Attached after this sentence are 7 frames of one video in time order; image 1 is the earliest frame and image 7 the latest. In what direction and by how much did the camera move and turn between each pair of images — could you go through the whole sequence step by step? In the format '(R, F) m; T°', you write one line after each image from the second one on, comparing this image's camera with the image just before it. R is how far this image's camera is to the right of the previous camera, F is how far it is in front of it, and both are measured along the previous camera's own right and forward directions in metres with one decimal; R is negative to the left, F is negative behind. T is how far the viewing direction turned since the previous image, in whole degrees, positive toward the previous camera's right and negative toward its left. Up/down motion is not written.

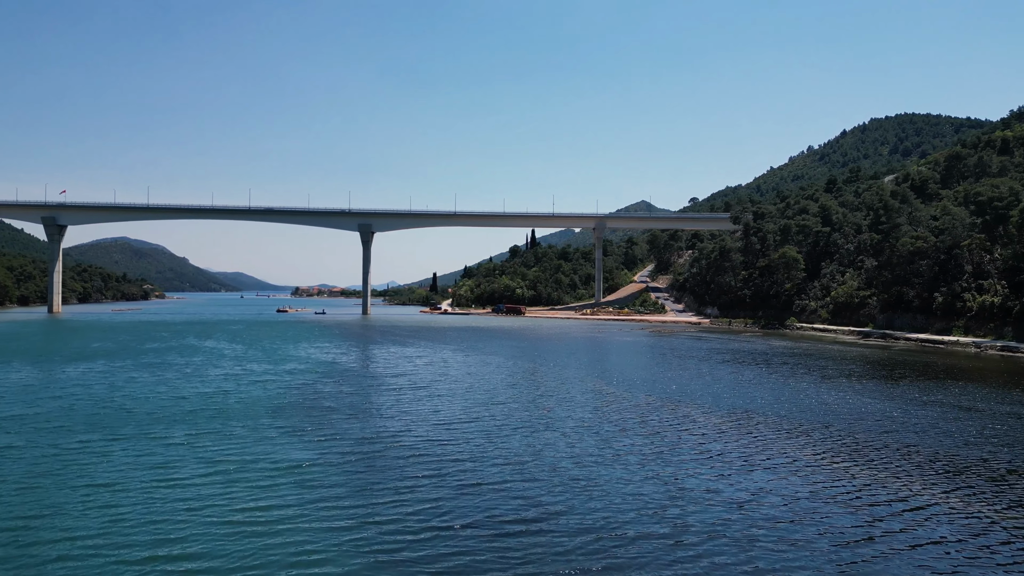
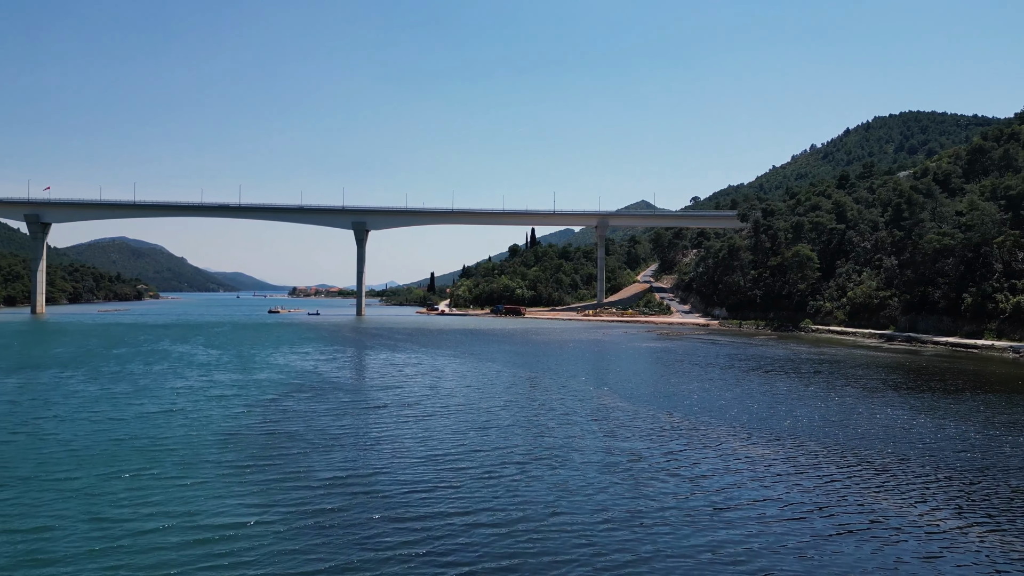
(-0.1, +4.0) m; 0°
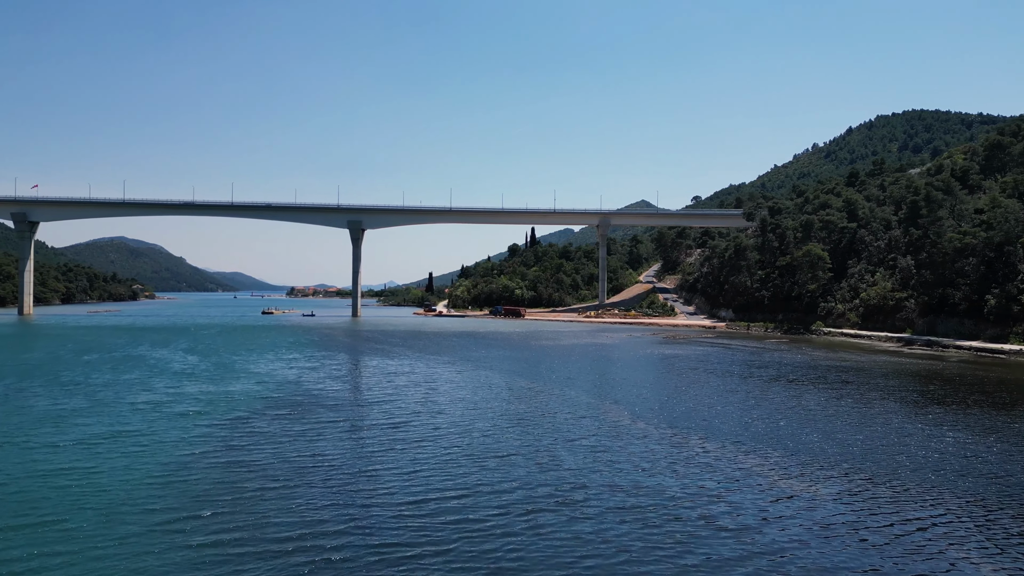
(-0.1, +2.9) m; 0°
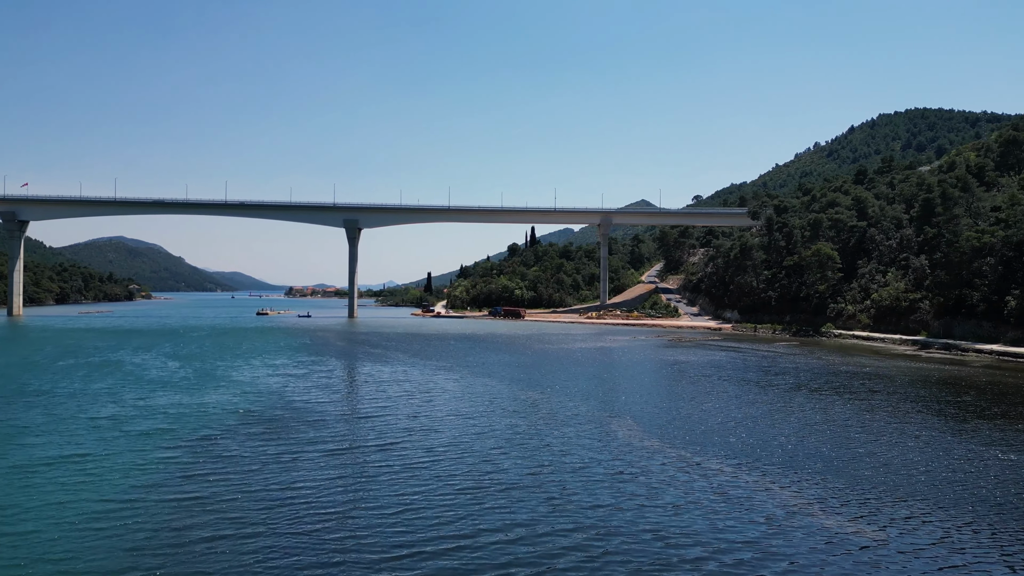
(-0.1, +2.3) m; 0°
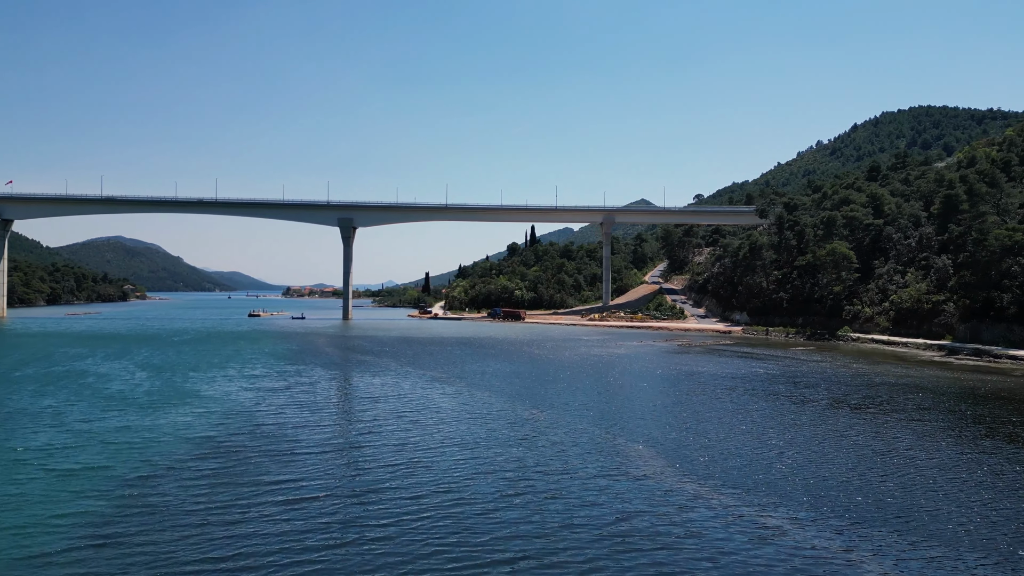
(-0.1, +3.4) m; 0°
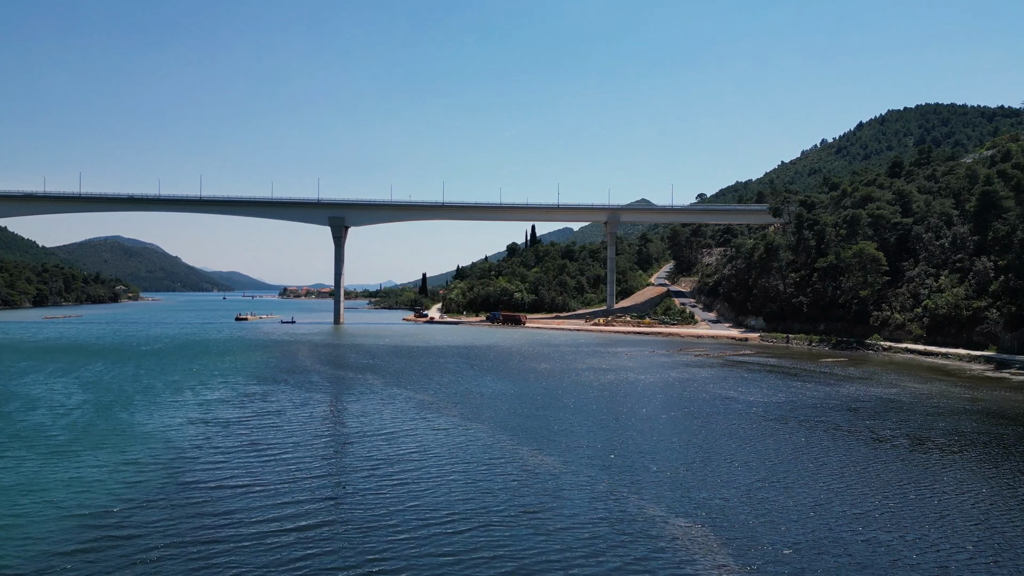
(-0.2, +5.2) m; 0°
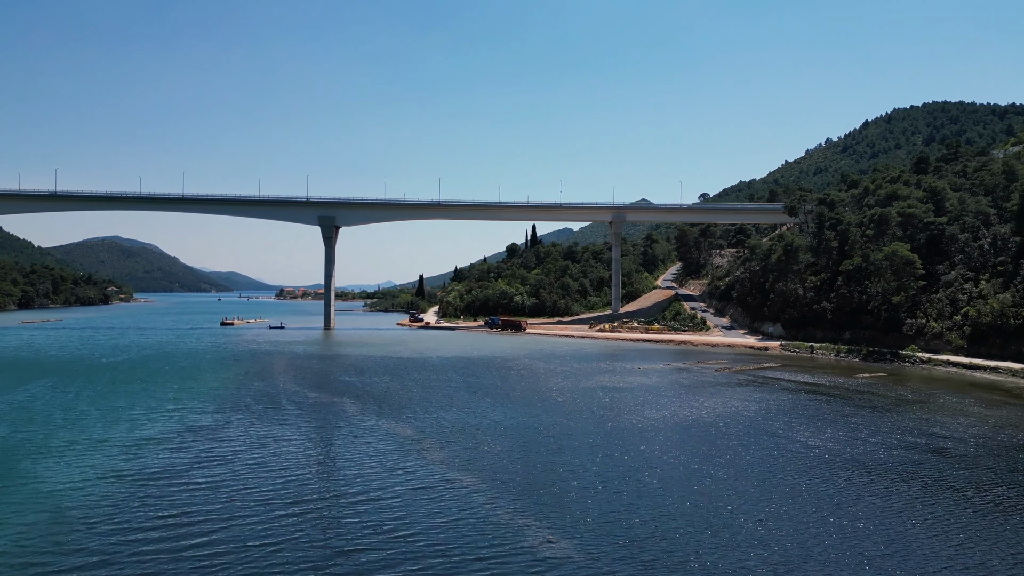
(-0.1, +5.3) m; 0°
